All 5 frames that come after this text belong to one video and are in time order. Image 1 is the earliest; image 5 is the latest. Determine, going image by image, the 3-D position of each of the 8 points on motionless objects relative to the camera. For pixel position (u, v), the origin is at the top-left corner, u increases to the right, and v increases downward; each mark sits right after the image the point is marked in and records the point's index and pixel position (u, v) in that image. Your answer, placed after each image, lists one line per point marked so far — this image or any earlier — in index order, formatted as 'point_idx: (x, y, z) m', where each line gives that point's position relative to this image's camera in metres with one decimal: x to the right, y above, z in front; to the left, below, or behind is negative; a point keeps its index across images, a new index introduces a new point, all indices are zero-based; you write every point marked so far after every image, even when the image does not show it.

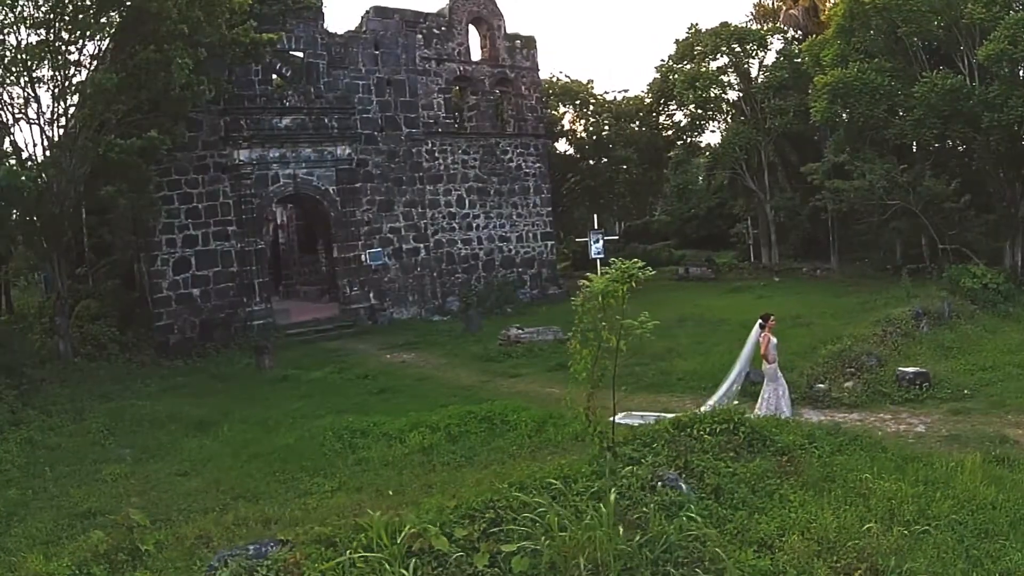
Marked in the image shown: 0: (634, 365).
0: (+1.8, -1.1, +12.7) m
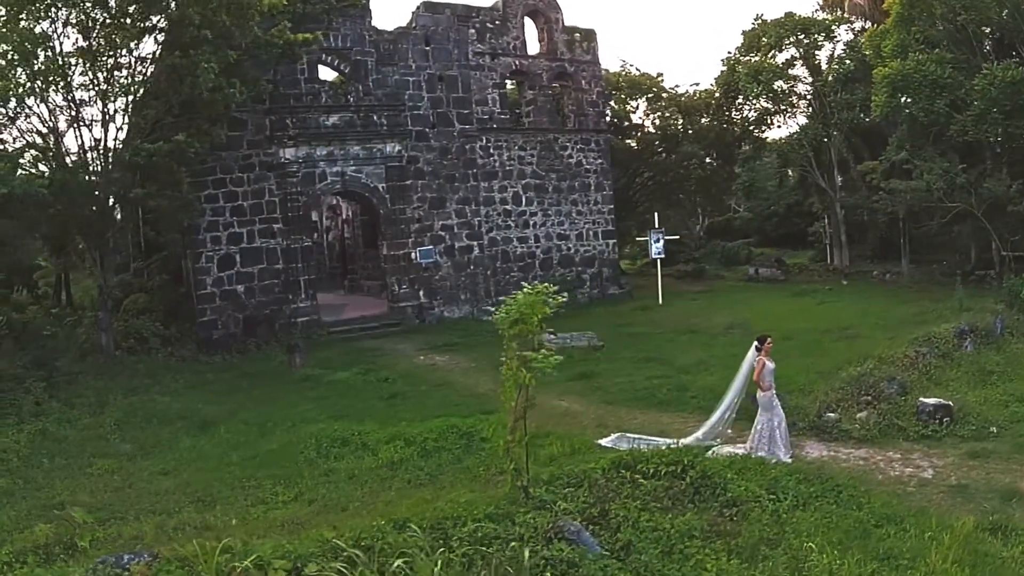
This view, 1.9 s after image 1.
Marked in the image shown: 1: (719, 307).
0: (+2.0, -1.2, +12.1) m
1: (+4.3, -0.4, +18.5) m
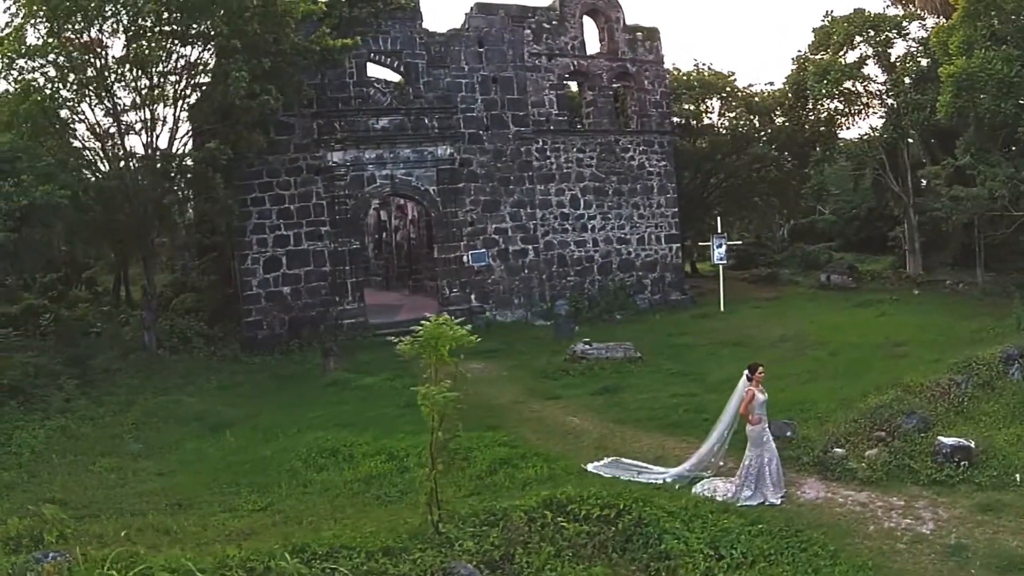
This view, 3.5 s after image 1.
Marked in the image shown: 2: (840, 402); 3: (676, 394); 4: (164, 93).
0: (+2.2, -1.4, +11.5) m
1: (+5.3, -0.6, +17.5) m
2: (+3.7, -1.3, +9.8) m
3: (+2.2, -1.4, +11.7) m
4: (-5.3, +3.0, +13.6) m
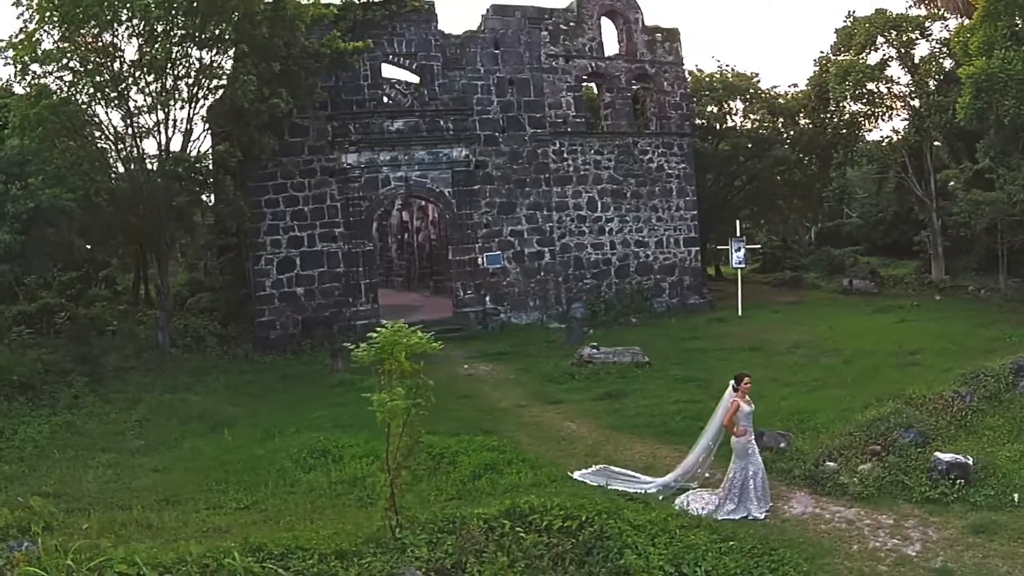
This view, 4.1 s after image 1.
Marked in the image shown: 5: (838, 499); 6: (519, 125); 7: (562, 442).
0: (+2.2, -1.5, +11.3) m
1: (+5.6, -0.7, +17.2) m
2: (+3.6, -1.4, +9.5) m
3: (+2.2, -1.5, +11.5) m
4: (-5.2, +3.0, +13.7) m
5: (+2.8, -1.8, +7.7) m
6: (+0.1, +3.4, +18.3) m
7: (+0.6, -1.7, +9.9) m
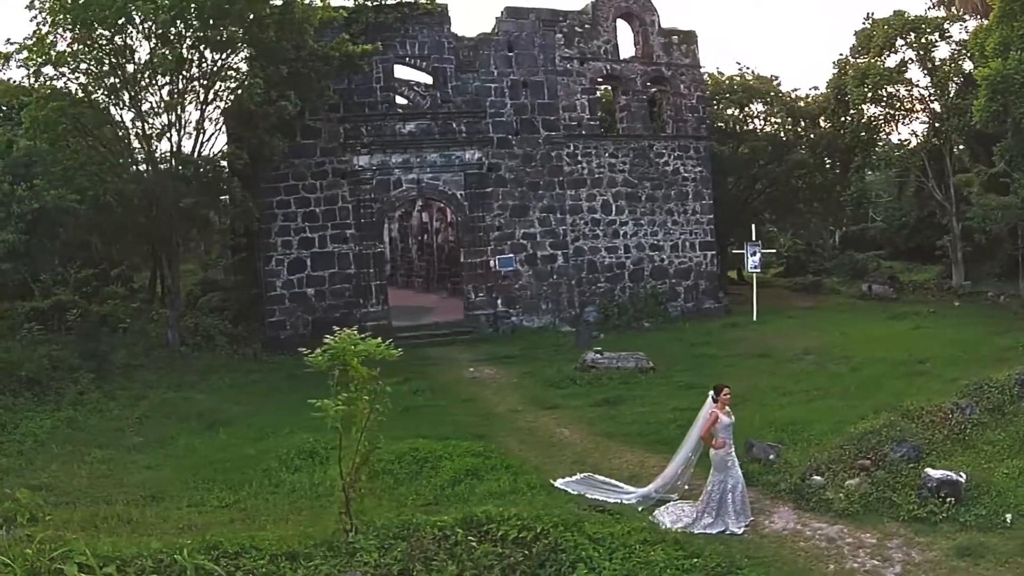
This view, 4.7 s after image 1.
0: (+2.1, -1.6, +11.2) m
1: (+5.8, -0.8, +16.9) m
2: (+3.4, -1.5, +9.3) m
3: (+2.1, -1.6, +11.4) m
4: (-5.1, +3.0, +13.8) m
5: (+2.6, -1.9, +7.5) m
6: (+0.4, +3.3, +18.2) m
7: (+0.4, -1.8, +9.8) m
